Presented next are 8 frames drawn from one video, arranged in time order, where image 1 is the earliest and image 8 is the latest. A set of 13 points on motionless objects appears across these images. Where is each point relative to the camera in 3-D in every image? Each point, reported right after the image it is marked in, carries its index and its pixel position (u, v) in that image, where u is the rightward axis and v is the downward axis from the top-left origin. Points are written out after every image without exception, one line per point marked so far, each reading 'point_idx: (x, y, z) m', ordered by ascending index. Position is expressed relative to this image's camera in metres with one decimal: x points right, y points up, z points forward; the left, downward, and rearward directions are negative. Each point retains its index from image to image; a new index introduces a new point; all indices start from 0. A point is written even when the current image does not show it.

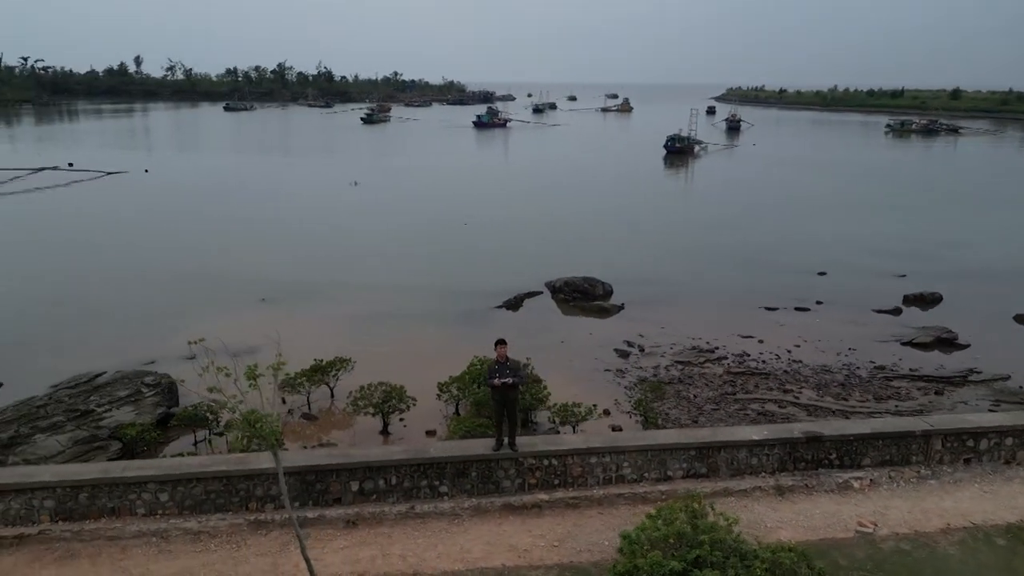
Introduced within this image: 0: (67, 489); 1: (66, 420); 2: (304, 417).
0: (-2.9, -1.3, +4.8) m
1: (-7.5, -2.2, +12.4) m
2: (-3.7, -2.3, +13.3) m
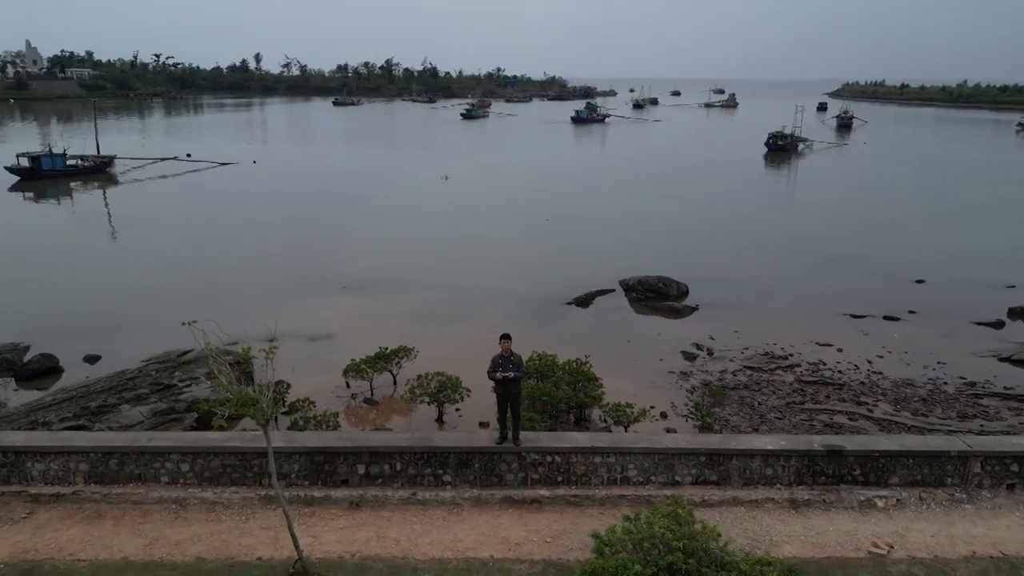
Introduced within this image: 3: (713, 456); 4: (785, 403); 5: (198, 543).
0: (-2.9, -1.2, +5.2) m
1: (-6.6, -1.9, +13.4) m
2: (-2.7, -2.1, +13.7) m
3: (+1.5, -1.2, +5.4) m
4: (+5.2, -2.2, +14.0) m
5: (-2.1, -1.6, +4.7) m
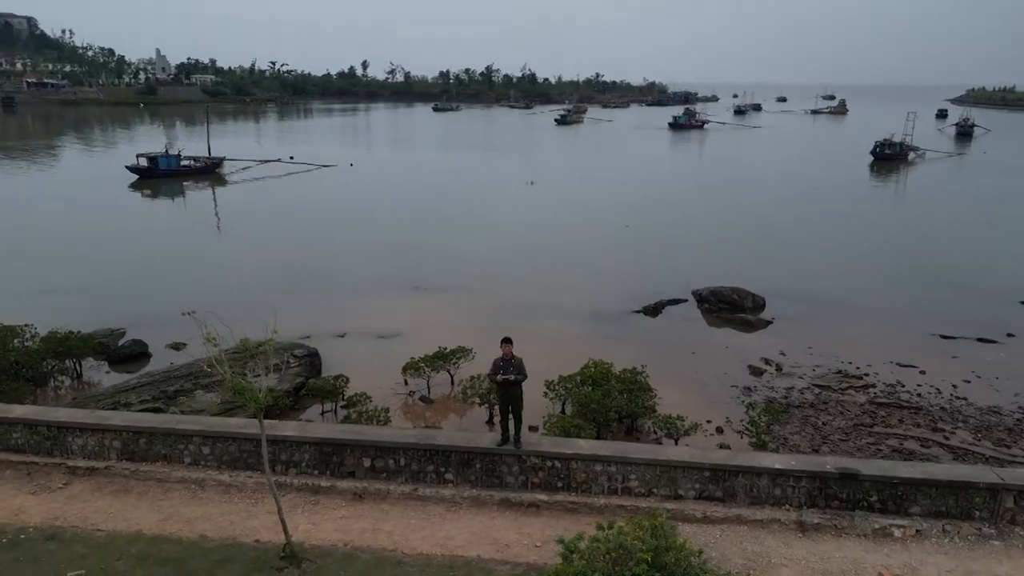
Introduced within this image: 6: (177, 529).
0: (-2.9, -1.1, +5.6) m
1: (-5.5, -1.7, +14.1) m
2: (-1.7, -2.1, +14.0) m
3: (+1.5, -1.3, +5.2) m
4: (+6.2, -2.5, +13.3) m
5: (-2.1, -1.6, +5.0) m
6: (-2.2, -1.6, +4.9) m
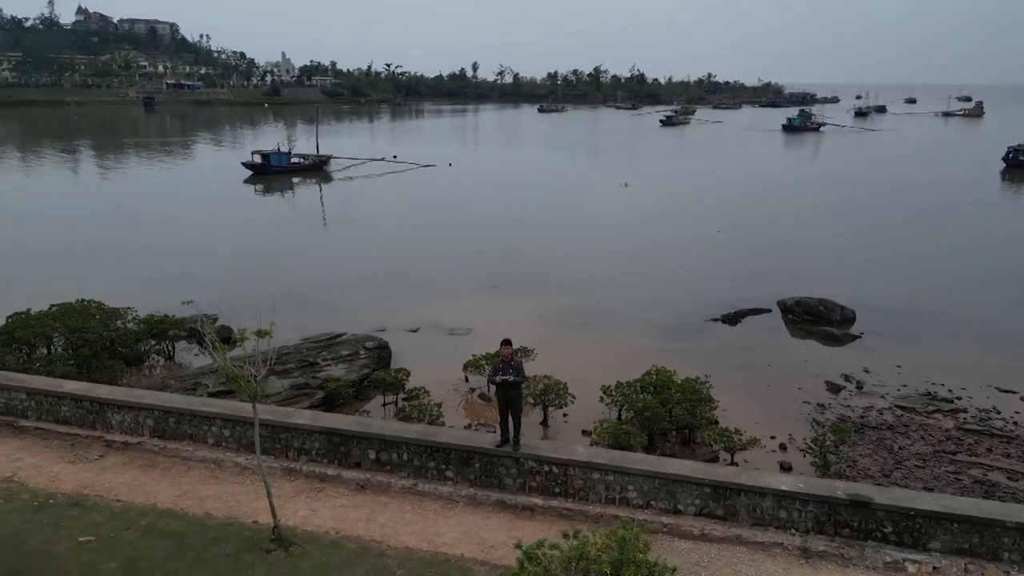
0: (-2.9, -1.0, +6.0) m
1: (-4.4, -1.6, +14.8) m
2: (-0.6, -2.1, +14.2) m
3: (+1.4, -1.4, +5.0) m
4: (+7.1, -2.7, +12.4) m
5: (-2.2, -1.5, +5.3) m
6: (-2.3, -1.5, +5.2) m
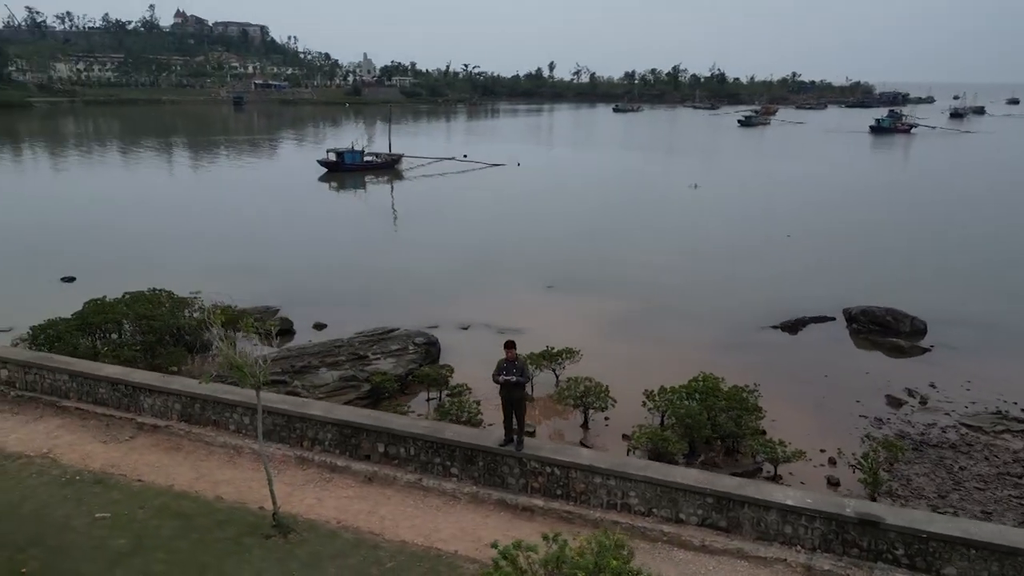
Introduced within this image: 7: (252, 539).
0: (-2.8, -0.9, +6.3) m
1: (-3.4, -1.5, +15.2) m
2: (+0.3, -2.1, +14.2) m
3: (+1.4, -1.4, +4.9) m
4: (+7.7, -2.9, +11.7) m
5: (-2.1, -1.5, +5.5) m
6: (-2.3, -1.5, +5.4) m
7: (-1.7, -1.6, +4.7) m
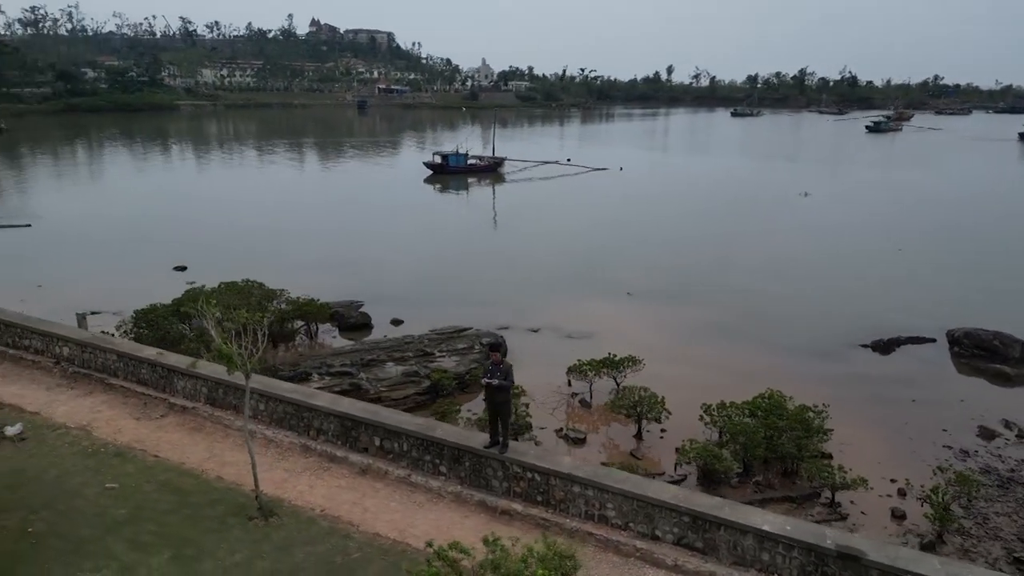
0: (-2.7, -0.9, +6.7) m
1: (-2.1, -1.4, +15.6) m
2: (+1.4, -2.2, +14.1) m
3: (+1.2, -1.5, +4.7) m
4: (+8.4, -3.3, +10.6) m
5: (-2.2, -1.4, +5.8) m
6: (-2.4, -1.4, +5.8) m
7: (-1.9, -1.6, +5.0) m
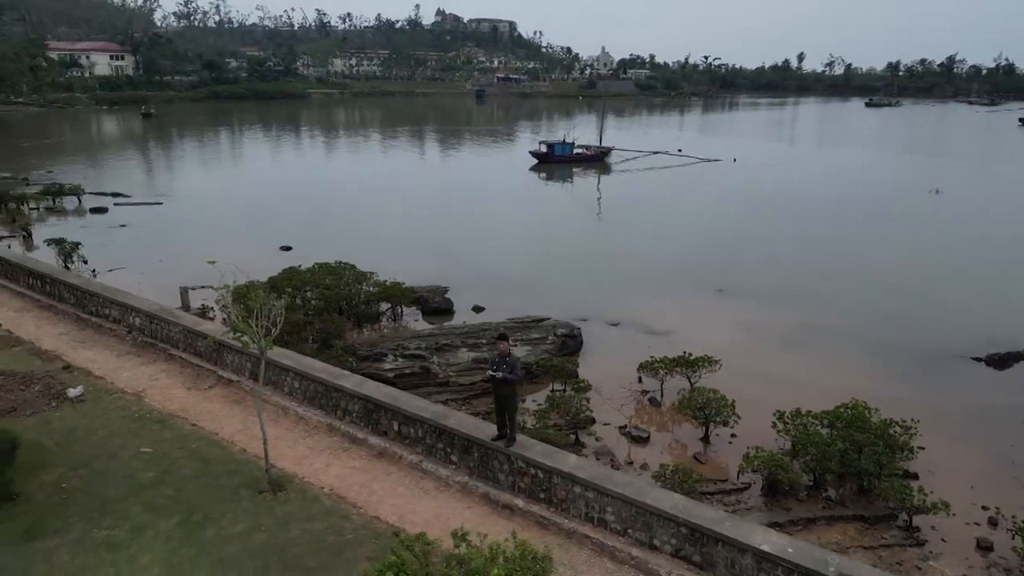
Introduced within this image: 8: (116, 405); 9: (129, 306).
0: (-2.4, -0.7, +7.0) m
1: (-0.6, -1.2, +15.7) m
2: (+2.6, -2.1, +13.7) m
3: (+1.1, -1.5, +4.5) m
4: (+9.0, -3.6, +9.2) m
5: (-2.1, -1.3, +6.1) m
6: (-2.2, -1.2, +6.0) m
7: (-1.9, -1.4, +5.2) m
8: (-3.5, -1.0, +6.5) m
9: (-4.3, -0.2, +8.2) m
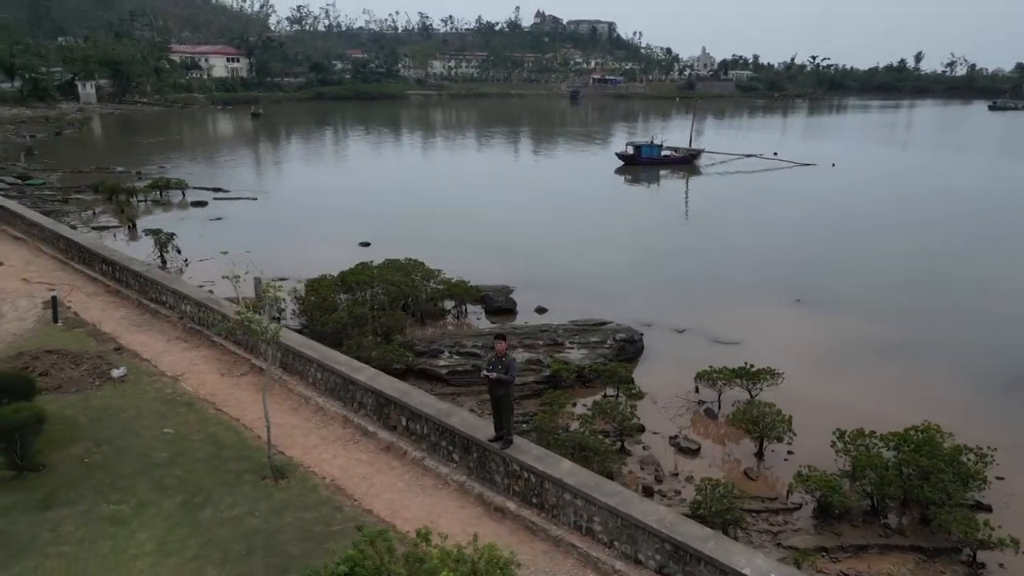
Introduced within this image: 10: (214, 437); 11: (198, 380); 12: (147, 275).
0: (-2.2, -0.6, +7.2) m
1: (+0.7, -1.2, +15.6) m
2: (+3.6, -2.2, +13.3) m
3: (+1.0, -1.5, +4.3) m
4: (+9.3, -3.9, +8.1) m
5: (-2.0, -1.2, +6.2) m
6: (-2.2, -1.2, +6.2) m
7: (-1.9, -1.4, +5.4) m
8: (-3.4, -0.9, +6.9) m
9: (-3.9, -0.1, +8.6) m
10: (-2.4, -1.2, +5.9) m
11: (-3.0, -0.9, +7.1) m
12: (-4.6, +0.2, +9.2) m
